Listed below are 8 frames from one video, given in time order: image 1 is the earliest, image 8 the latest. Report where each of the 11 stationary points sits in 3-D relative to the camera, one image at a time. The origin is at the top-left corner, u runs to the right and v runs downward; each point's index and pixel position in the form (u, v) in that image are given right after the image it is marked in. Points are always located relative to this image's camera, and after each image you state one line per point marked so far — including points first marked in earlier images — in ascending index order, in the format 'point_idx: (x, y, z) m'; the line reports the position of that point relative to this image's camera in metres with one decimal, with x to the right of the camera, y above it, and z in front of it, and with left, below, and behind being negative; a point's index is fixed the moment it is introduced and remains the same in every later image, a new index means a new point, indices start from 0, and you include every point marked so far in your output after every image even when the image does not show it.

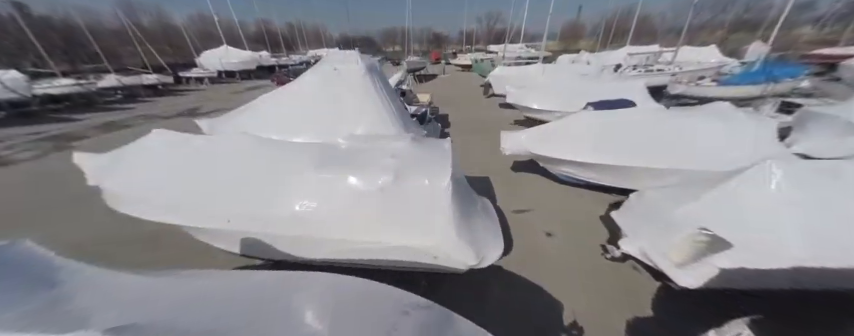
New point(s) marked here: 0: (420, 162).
0: (-0.1, +0.1, +3.6) m
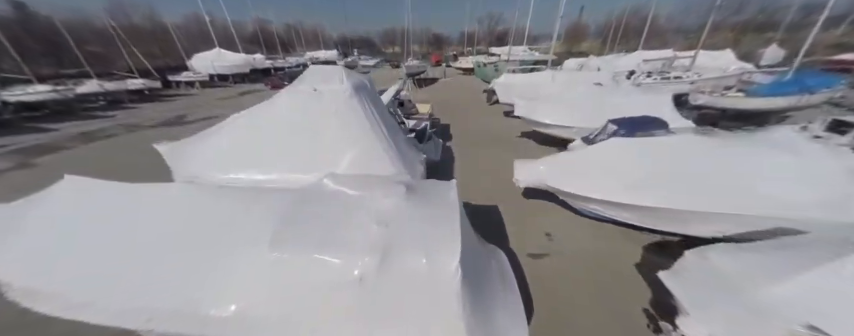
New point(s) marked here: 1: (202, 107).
0: (-0.1, -0.6, +2.7) m
1: (-15.4, +4.2, +18.2) m
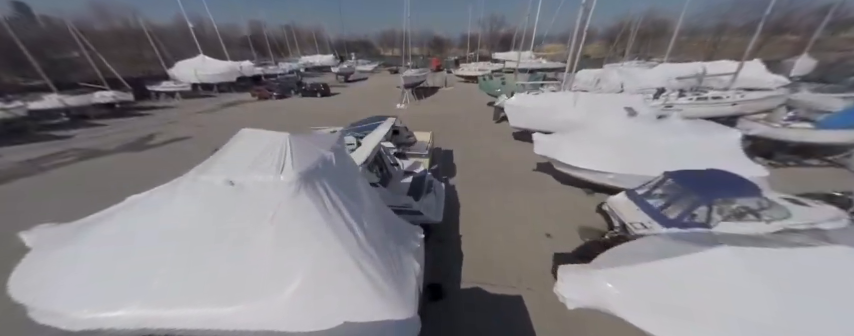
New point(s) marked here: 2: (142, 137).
0: (-0.2, -2.0, +0.8) m
1: (-15.4, +2.8, +16.4) m
2: (-14.7, +1.5, +13.8) m
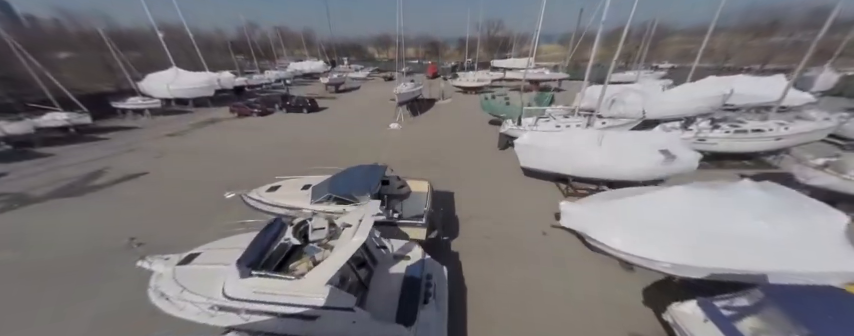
0: (-0.1, -3.7, -0.9) m
1: (-15.6, +1.0, +14.4) m
2: (-14.9, -0.3, +11.8) m
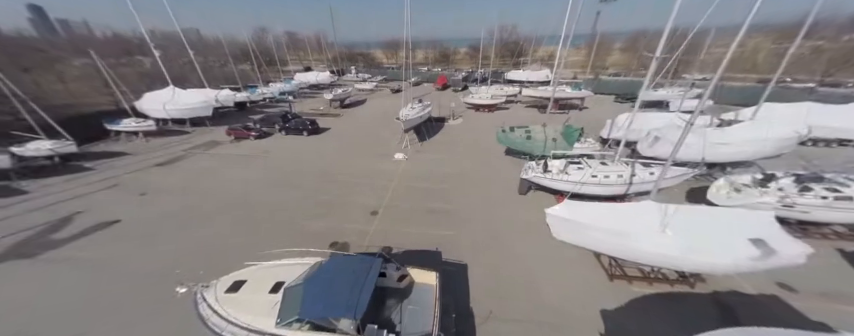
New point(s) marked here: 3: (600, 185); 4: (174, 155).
0: (-0.3, -5.7, -2.8) m
1: (-15.2, -0.9, +13.1) m
2: (-14.5, -2.1, +10.4) m
3: (+6.4, -0.7, +9.9) m
4: (-16.1, +0.8, +16.9) m
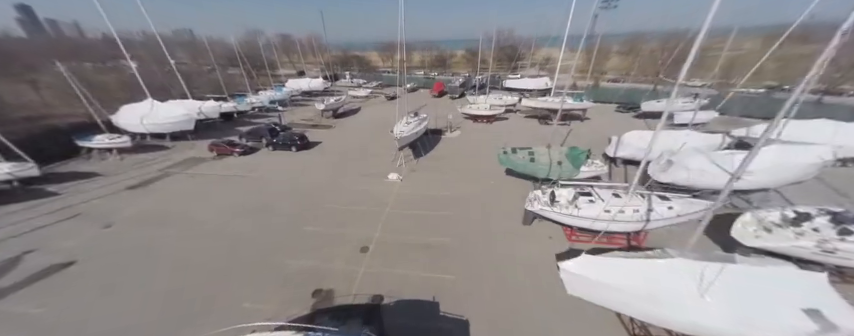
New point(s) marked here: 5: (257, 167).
0: (-0.3, -6.8, -3.8) m
1: (-15.4, -2.1, +11.9) m
2: (-14.7, -3.3, +9.2) m
3: (+6.2, -1.8, +8.9) m
4: (-16.3, -0.4, +15.7) m
5: (-10.7, +0.1, +16.8) m
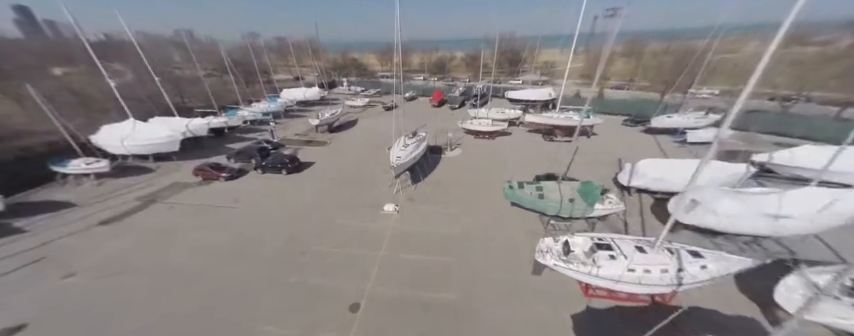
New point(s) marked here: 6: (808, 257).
0: (-0.3, -8.4, -5.0) m
1: (-15.5, -3.7, +10.8) m
2: (-14.7, -4.9, +8.1) m
3: (+6.2, -3.4, +7.8) m
4: (-16.4, -2.0, +14.6) m
5: (-10.7, -1.5, +15.6) m
6: (+13.4, -3.1, +9.4) m
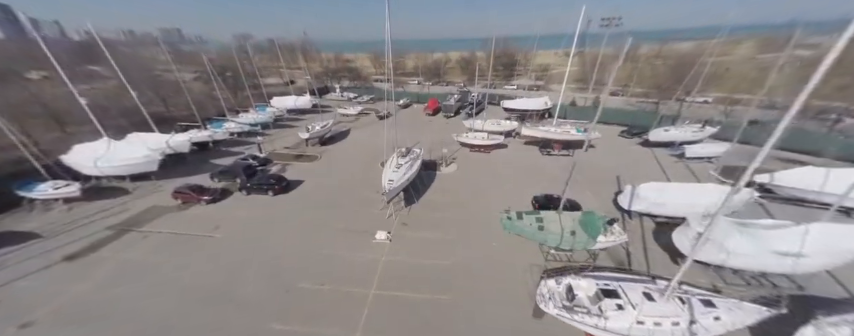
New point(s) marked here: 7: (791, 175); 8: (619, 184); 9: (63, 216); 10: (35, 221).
0: (-0.2, -9.6, -5.7) m
1: (-15.7, -5.1, +9.8) m
2: (-14.9, -6.3, +7.1) m
3: (+6.0, -4.6, +7.2) m
4: (-16.7, -3.4, +13.6) m
5: (-11.1, -2.8, +14.7) m
6: (+13.2, -4.2, +8.9) m
7: (+19.3, -0.4, +14.0) m
8: (+12.7, -1.0, +17.7) m
9: (-19.9, -2.7, +14.6) m
10: (-21.0, -2.8, +14.2) m
